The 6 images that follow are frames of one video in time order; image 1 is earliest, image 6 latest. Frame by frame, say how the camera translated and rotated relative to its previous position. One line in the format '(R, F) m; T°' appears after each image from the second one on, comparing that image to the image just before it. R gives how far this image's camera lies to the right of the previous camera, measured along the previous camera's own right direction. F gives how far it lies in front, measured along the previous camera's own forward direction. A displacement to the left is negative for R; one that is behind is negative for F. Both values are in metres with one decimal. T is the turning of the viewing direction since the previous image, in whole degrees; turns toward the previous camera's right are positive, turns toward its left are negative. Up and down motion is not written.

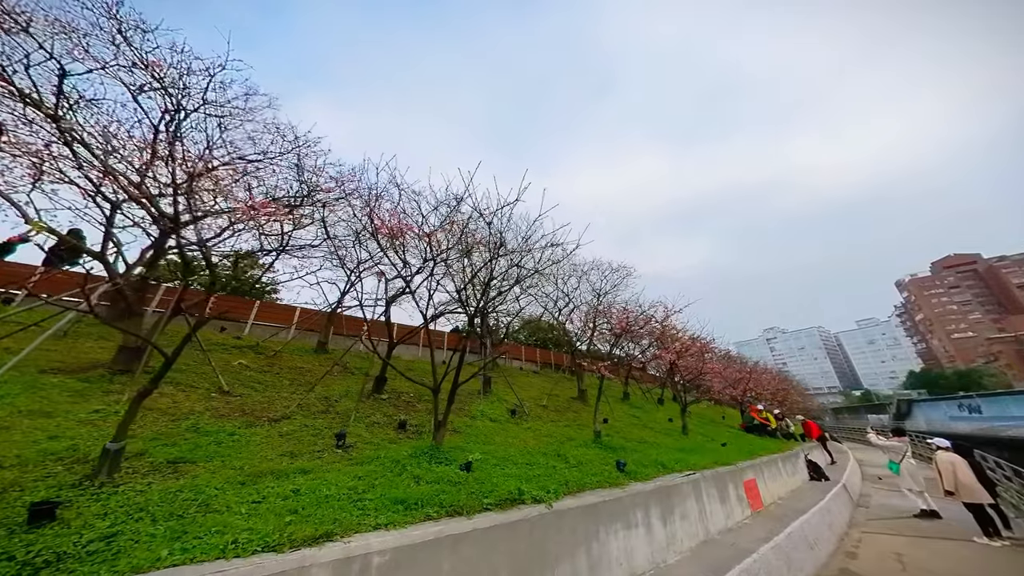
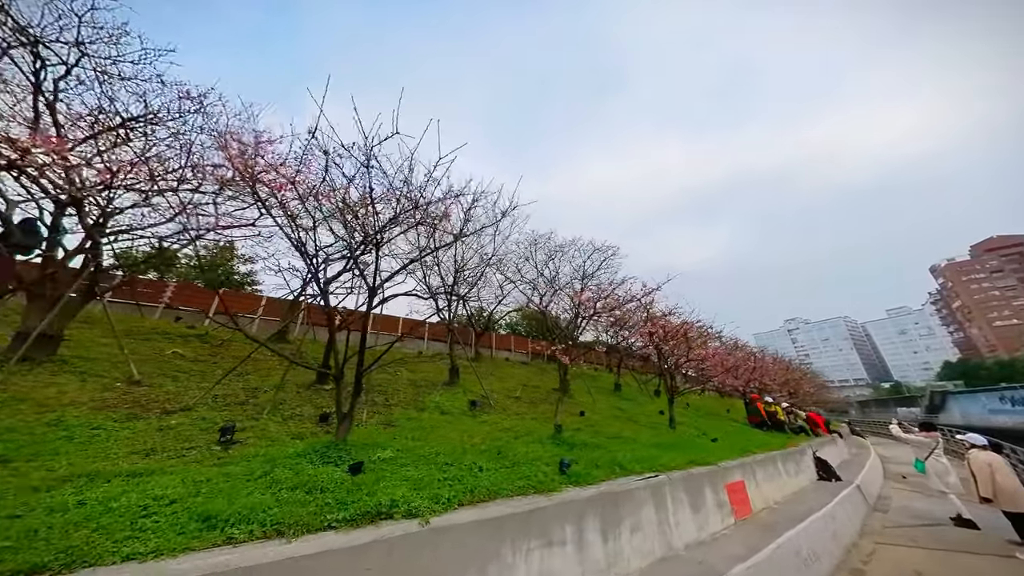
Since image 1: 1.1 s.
(+1.7, +1.1) m; -2°
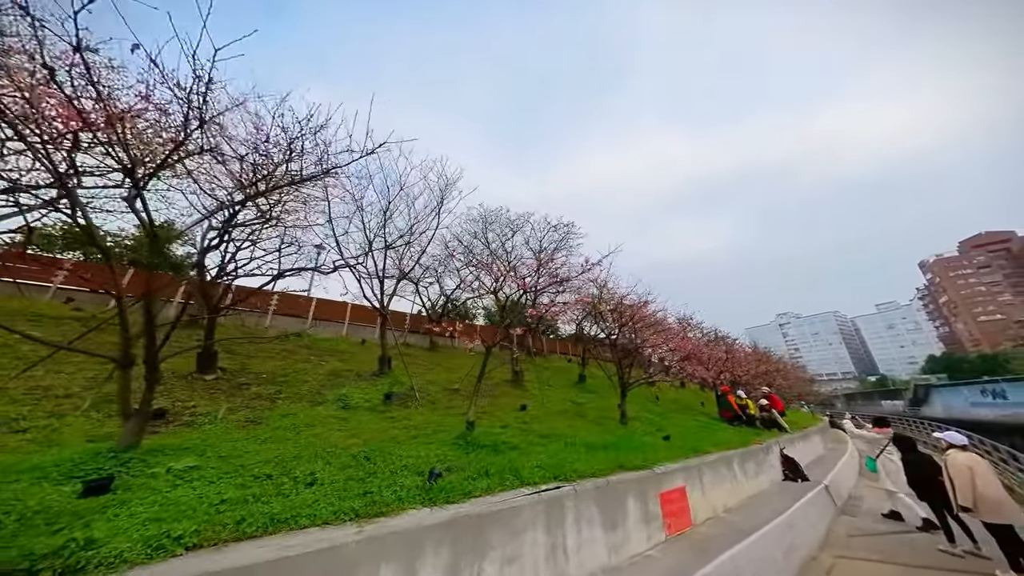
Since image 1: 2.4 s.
(+2.0, +1.3) m; +1°
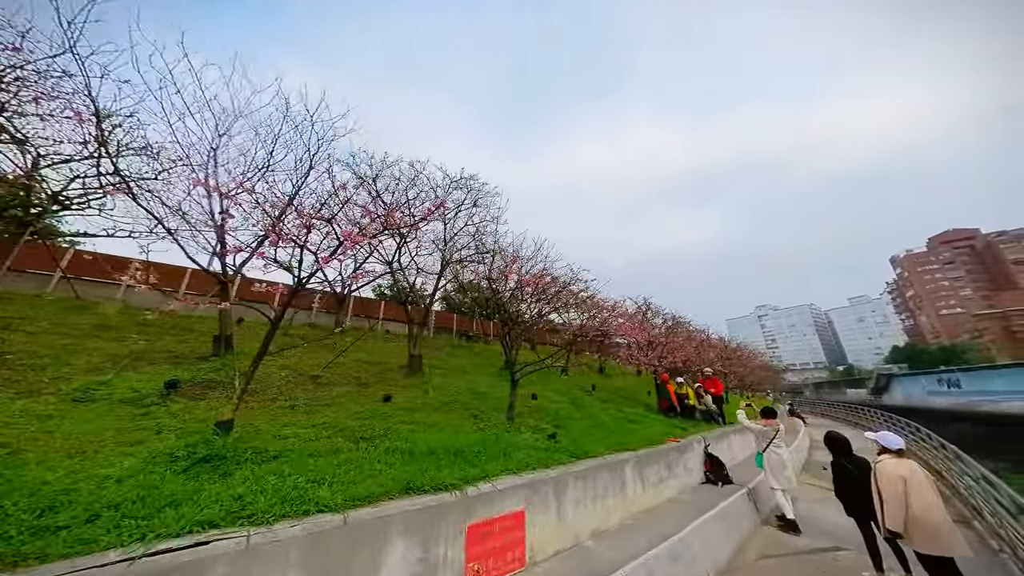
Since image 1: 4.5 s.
(+3.3, +1.9) m; +2°
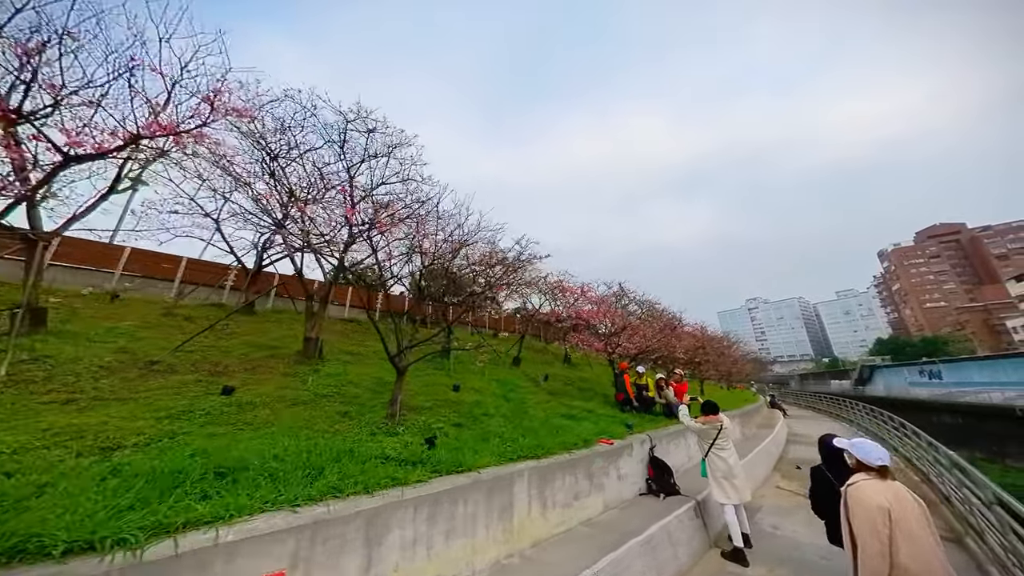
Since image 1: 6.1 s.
(+2.2, +1.8) m; +1°
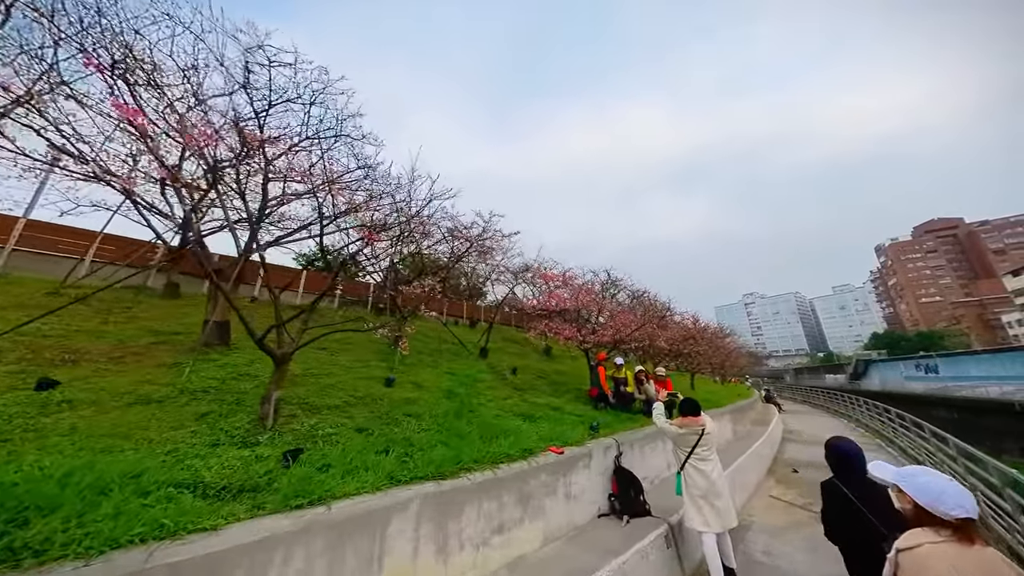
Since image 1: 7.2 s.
(+1.3, +1.5) m; 0°
